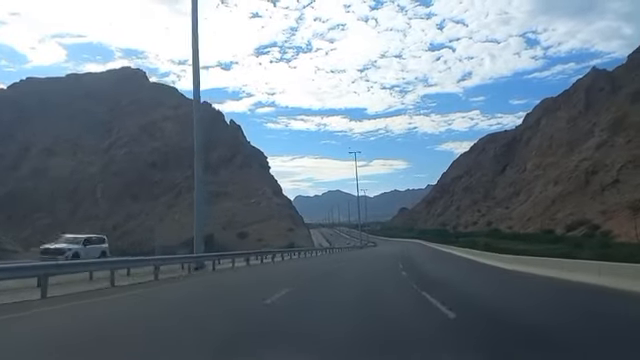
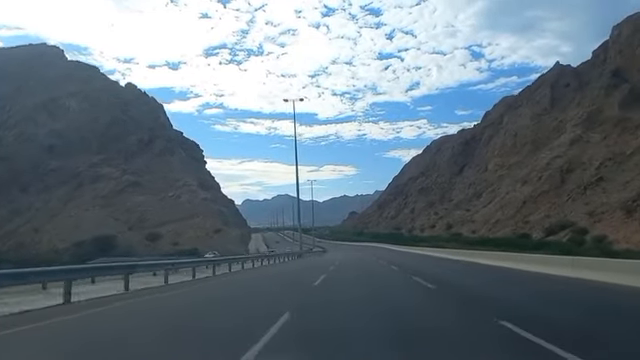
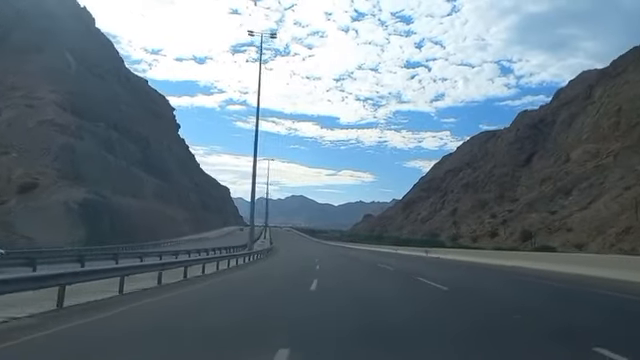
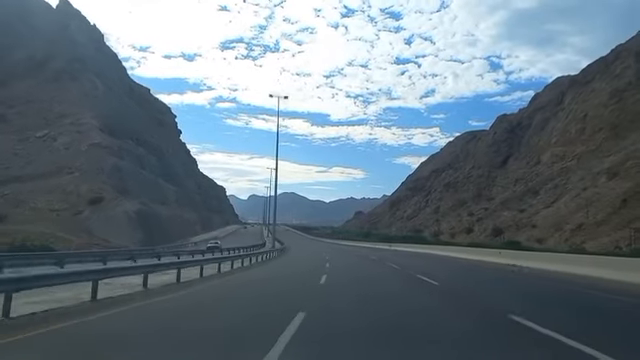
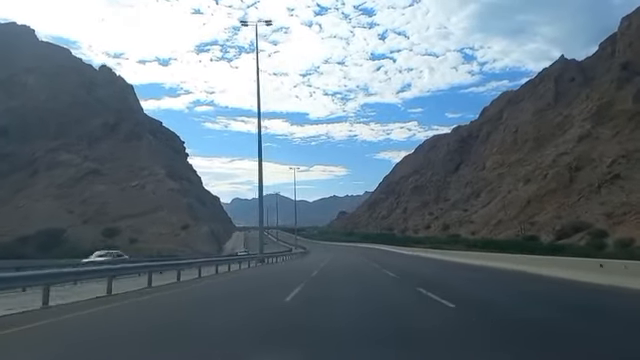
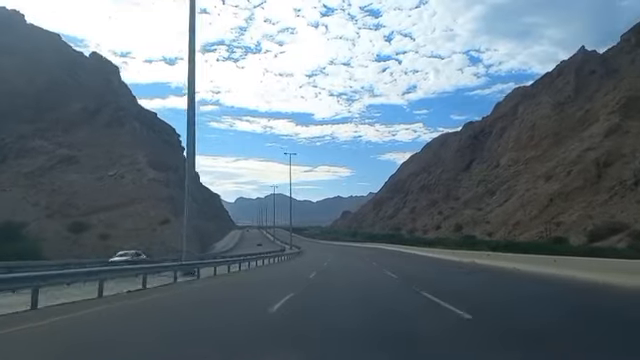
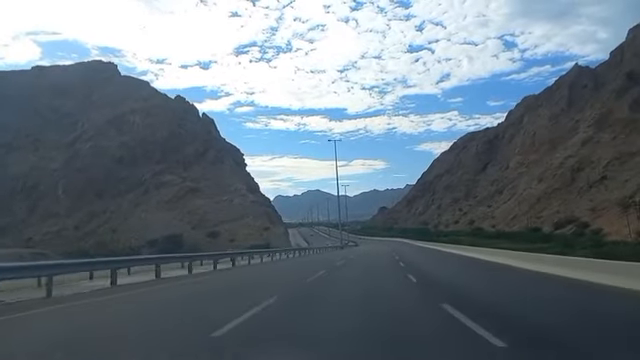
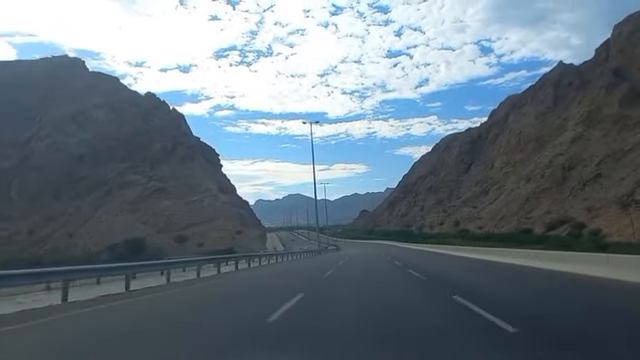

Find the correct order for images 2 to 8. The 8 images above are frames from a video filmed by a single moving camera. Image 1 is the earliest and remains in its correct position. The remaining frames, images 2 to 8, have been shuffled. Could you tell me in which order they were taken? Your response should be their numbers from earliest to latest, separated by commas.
7, 8, 2, 5, 6, 4, 3
